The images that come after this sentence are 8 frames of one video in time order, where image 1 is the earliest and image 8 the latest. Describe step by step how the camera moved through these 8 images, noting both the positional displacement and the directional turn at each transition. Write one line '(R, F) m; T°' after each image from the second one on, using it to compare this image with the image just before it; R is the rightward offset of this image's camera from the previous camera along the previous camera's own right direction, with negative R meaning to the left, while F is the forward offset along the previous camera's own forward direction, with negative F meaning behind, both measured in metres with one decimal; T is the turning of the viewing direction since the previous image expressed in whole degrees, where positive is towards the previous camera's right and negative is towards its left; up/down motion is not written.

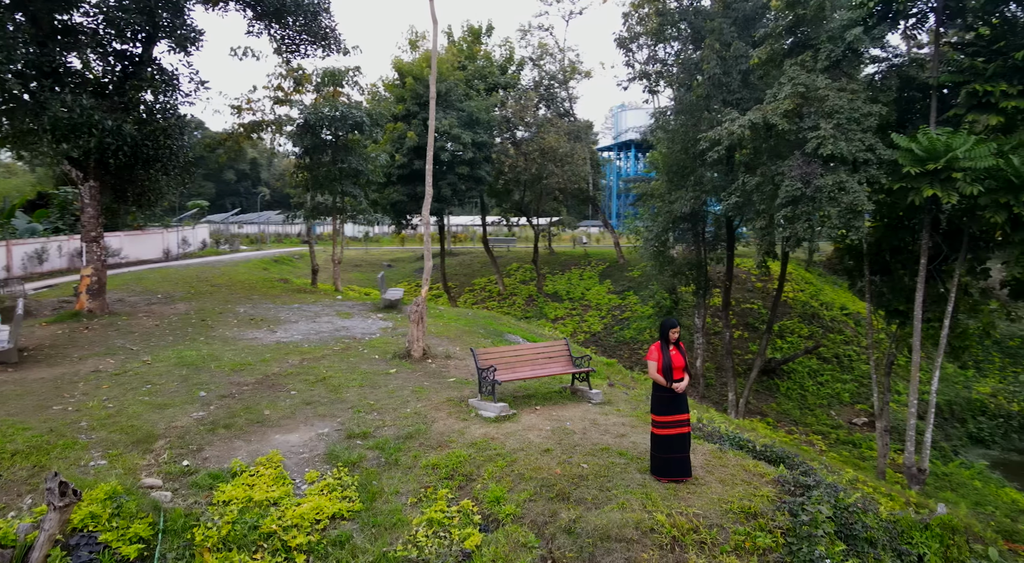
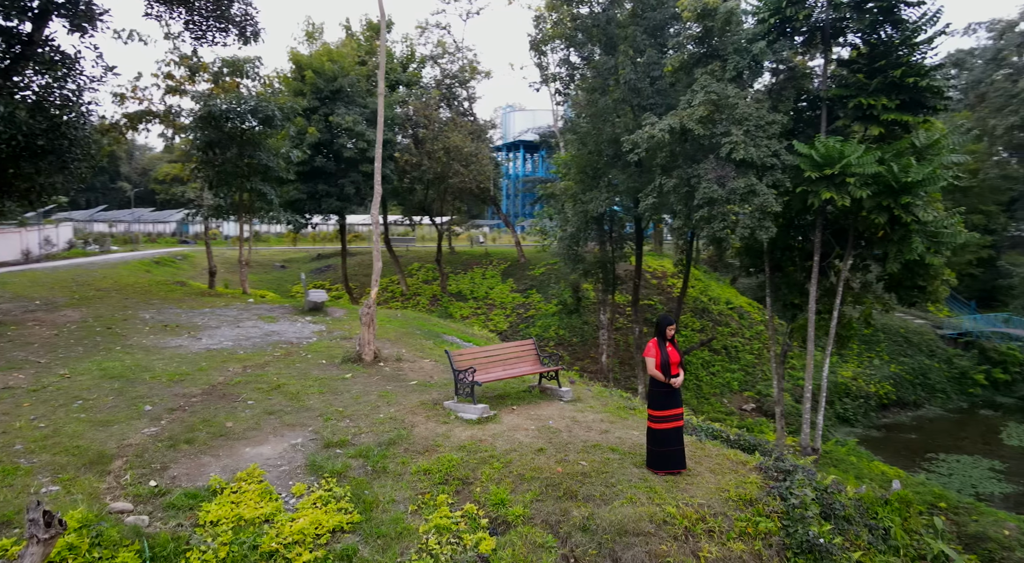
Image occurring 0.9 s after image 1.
(-0.7, +0.1) m; +8°
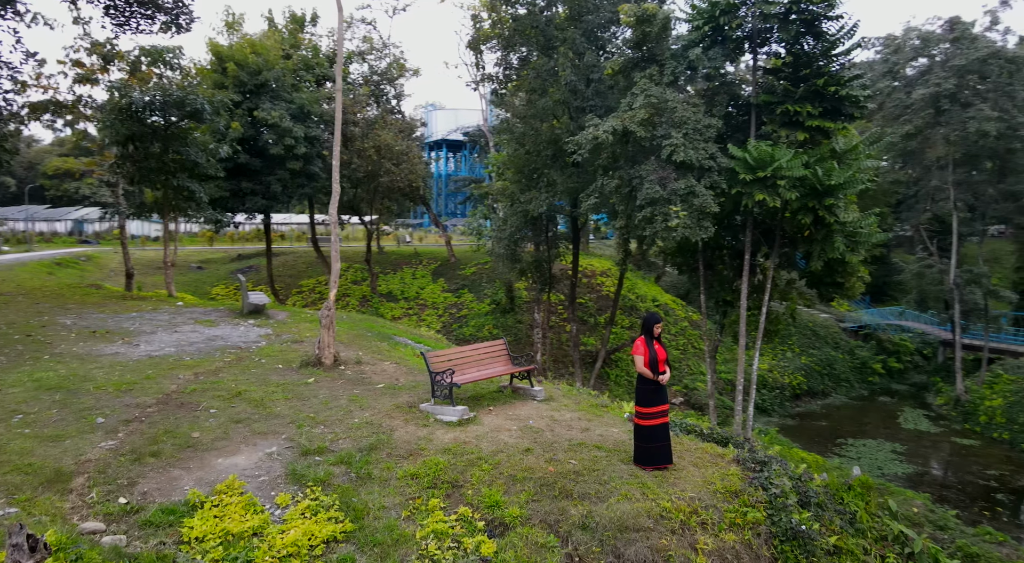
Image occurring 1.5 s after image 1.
(-0.4, +0.1) m; +6°
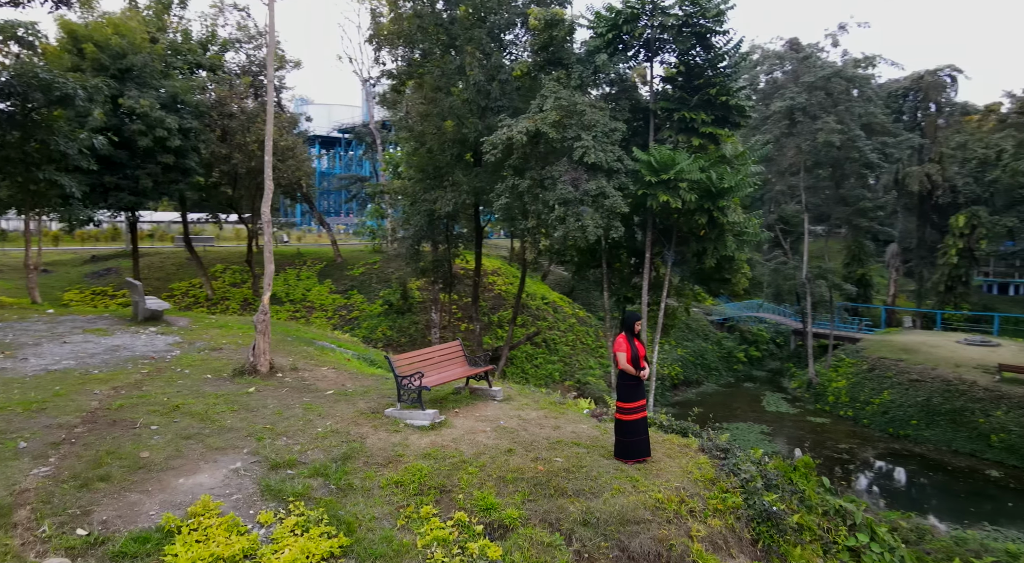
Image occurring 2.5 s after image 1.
(-0.7, +0.1) m; +9°
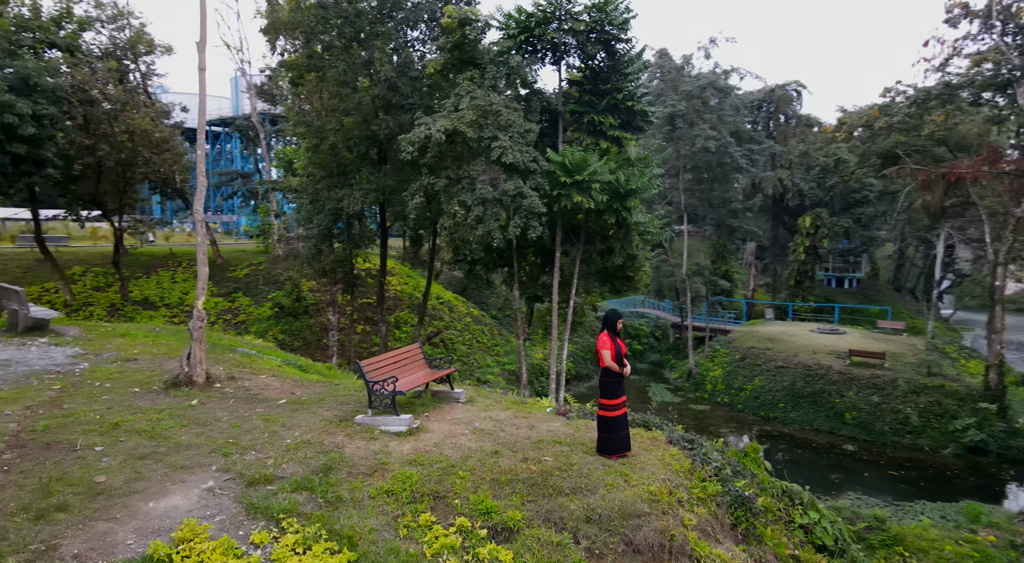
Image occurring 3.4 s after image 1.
(-0.7, 0.0) m; +9°
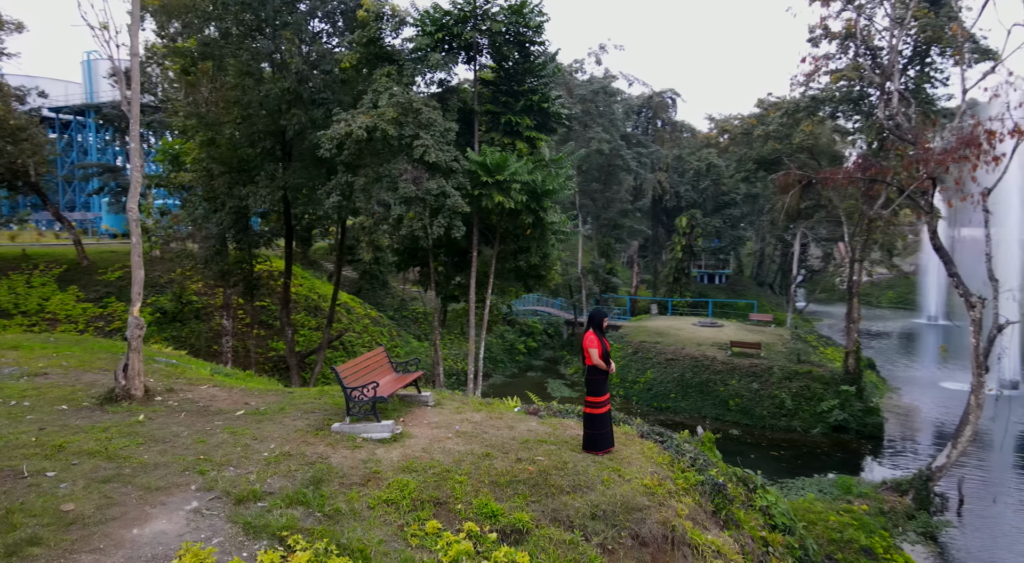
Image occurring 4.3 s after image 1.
(-0.7, 0.0) m; +8°
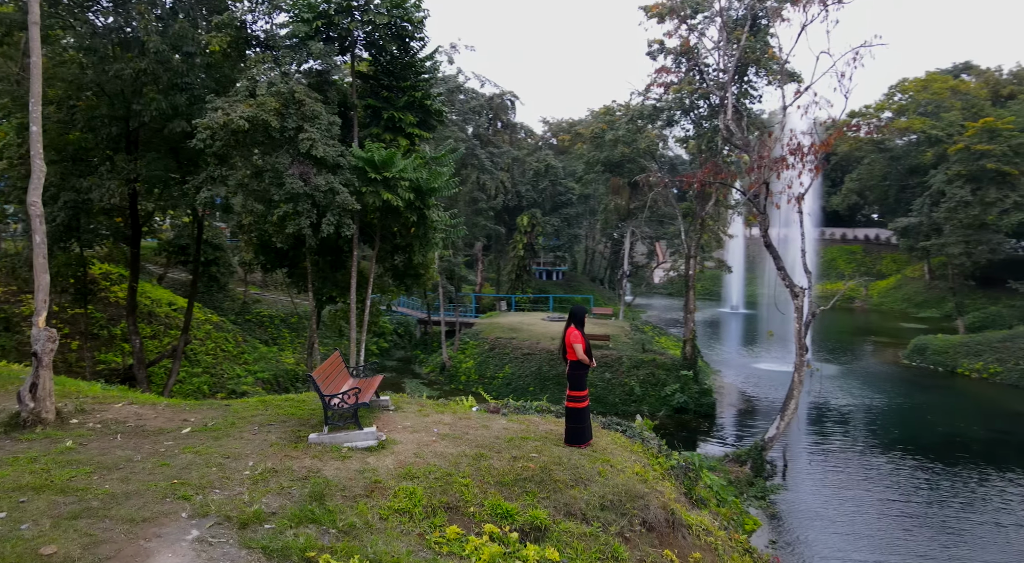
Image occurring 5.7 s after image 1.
(-1.0, 0.0) m; +12°
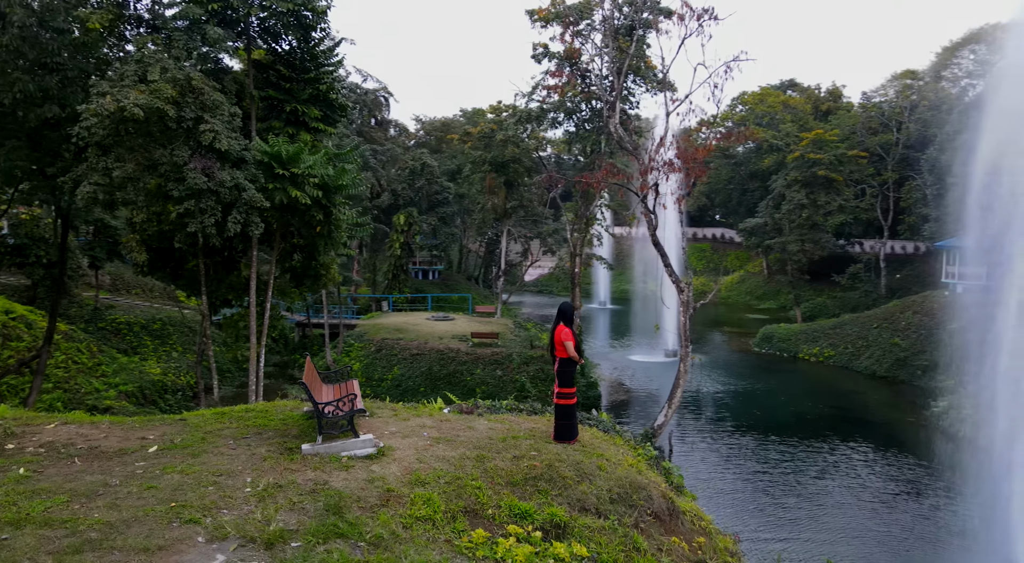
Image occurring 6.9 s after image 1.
(-0.9, -0.1) m; +9°
